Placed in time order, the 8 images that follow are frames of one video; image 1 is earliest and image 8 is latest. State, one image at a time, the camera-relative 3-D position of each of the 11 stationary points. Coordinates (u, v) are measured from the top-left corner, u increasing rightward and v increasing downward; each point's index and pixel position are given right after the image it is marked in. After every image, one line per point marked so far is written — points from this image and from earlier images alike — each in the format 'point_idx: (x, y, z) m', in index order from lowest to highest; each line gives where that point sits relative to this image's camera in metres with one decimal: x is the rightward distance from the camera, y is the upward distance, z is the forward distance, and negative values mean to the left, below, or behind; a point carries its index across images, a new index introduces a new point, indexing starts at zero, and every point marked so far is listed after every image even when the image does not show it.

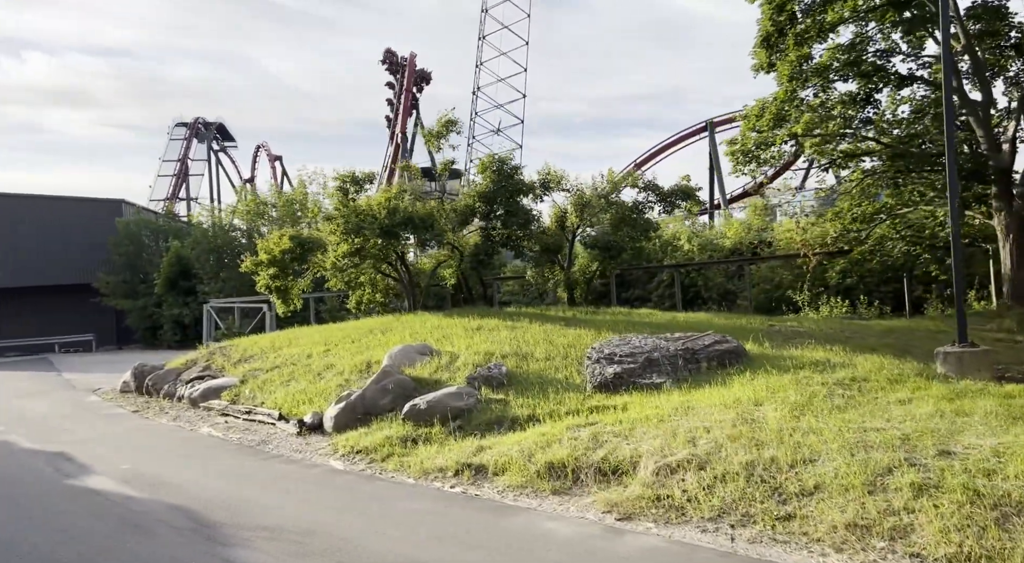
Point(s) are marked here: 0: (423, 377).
0: (-1.0, -1.0, +8.8) m
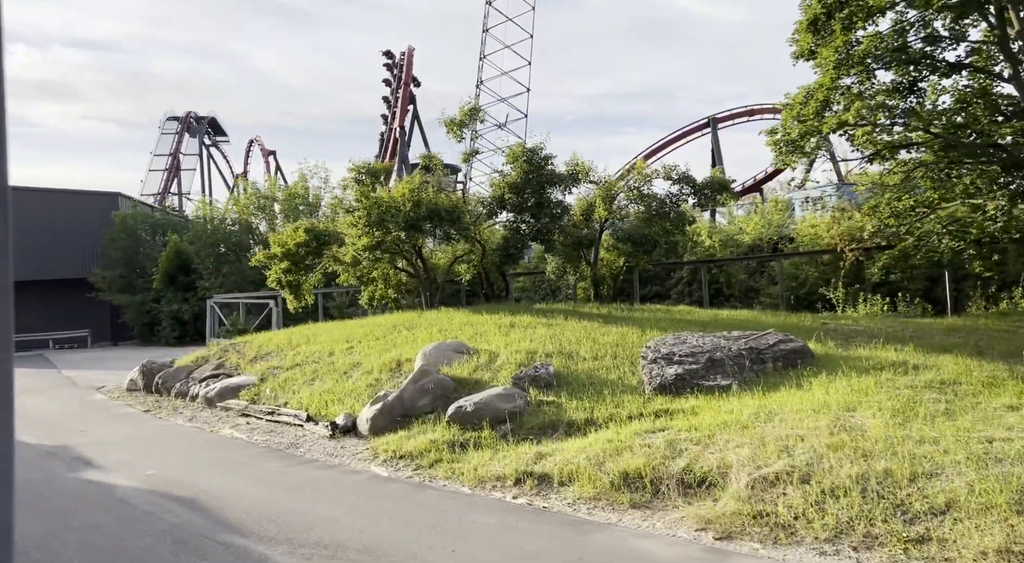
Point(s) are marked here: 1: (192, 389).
0: (-0.5, -1.0, +8.3) m
1: (-5.0, -1.7, +12.5) m
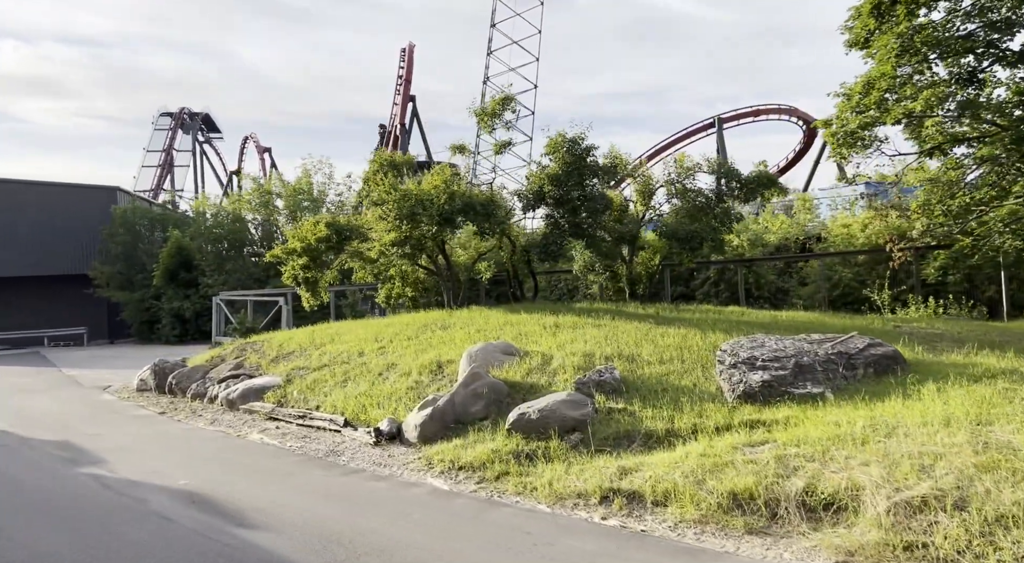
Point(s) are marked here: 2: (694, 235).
0: (0.0, -0.9, +7.7) m
1: (-4.5, -1.6, +11.9) m
2: (+2.6, +0.7, +11.5) m
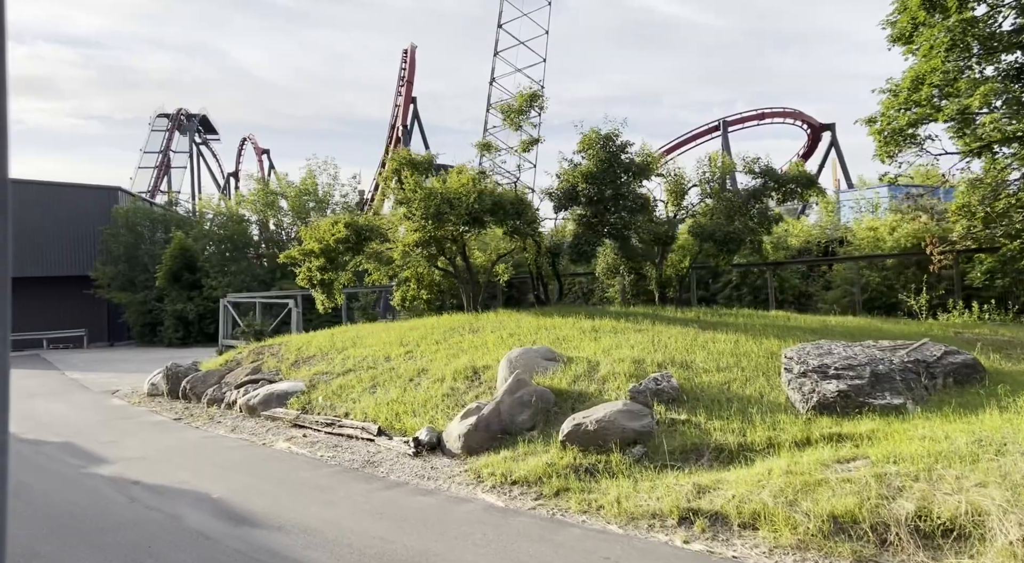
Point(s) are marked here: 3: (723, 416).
0: (+0.5, -1.0, +7.3) m
1: (-4.0, -1.6, +11.4) m
2: (+3.0, +0.6, +11.0) m
3: (+1.6, -1.0, +6.1) m
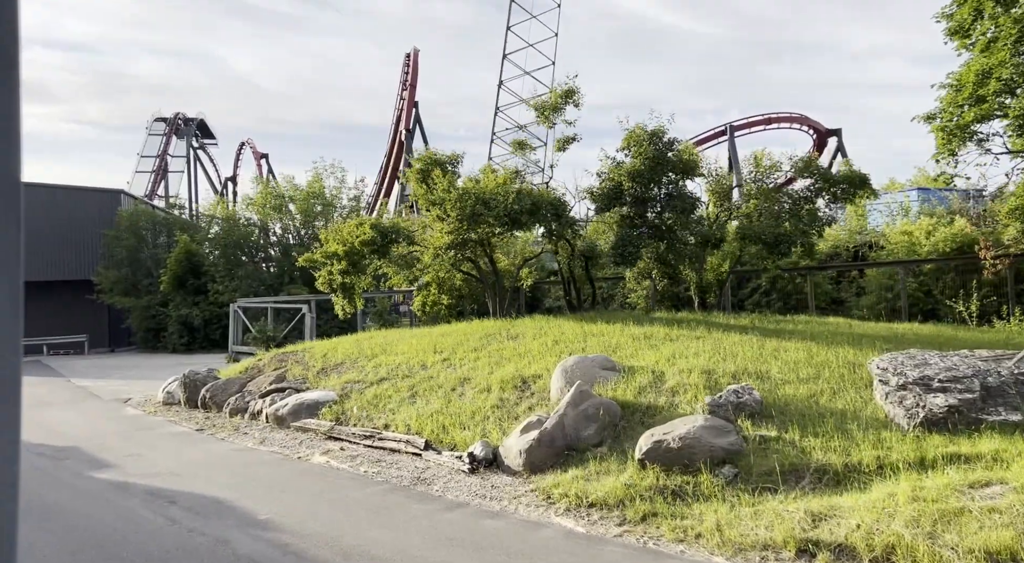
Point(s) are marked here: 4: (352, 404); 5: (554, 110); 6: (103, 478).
0: (+1.0, -1.0, +6.8) m
1: (-3.5, -1.7, +10.9) m
2: (+3.5, +0.6, +10.5) m
3: (+2.1, -1.0, +5.5) m
4: (-1.9, -1.5, +9.5) m
5: (+0.6, +2.6, +12.4) m
6: (-3.9, -1.9, +7.7) m
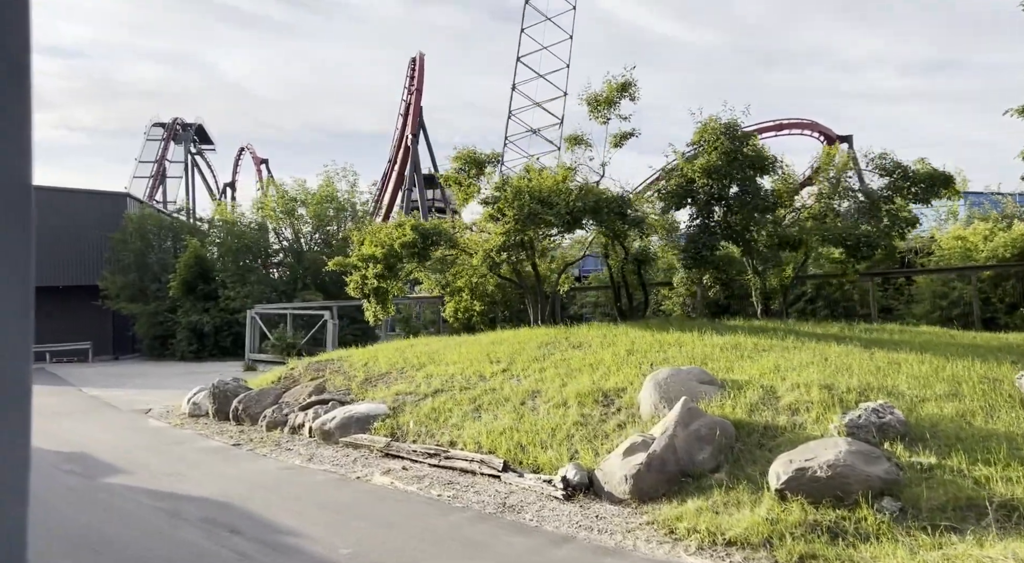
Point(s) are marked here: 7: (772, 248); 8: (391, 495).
0: (+1.7, -1.0, +6.1) m
1: (-2.8, -1.7, +10.2) m
2: (+4.3, +0.5, +9.8) m
3: (+2.9, -1.1, +4.8) m
4: (-1.2, -1.5, +8.8) m
5: (+1.4, +2.6, +11.7) m
6: (-3.2, -1.9, +7.0) m
7: (+3.2, +0.4, +10.0) m
8: (-1.0, -1.8, +6.8) m
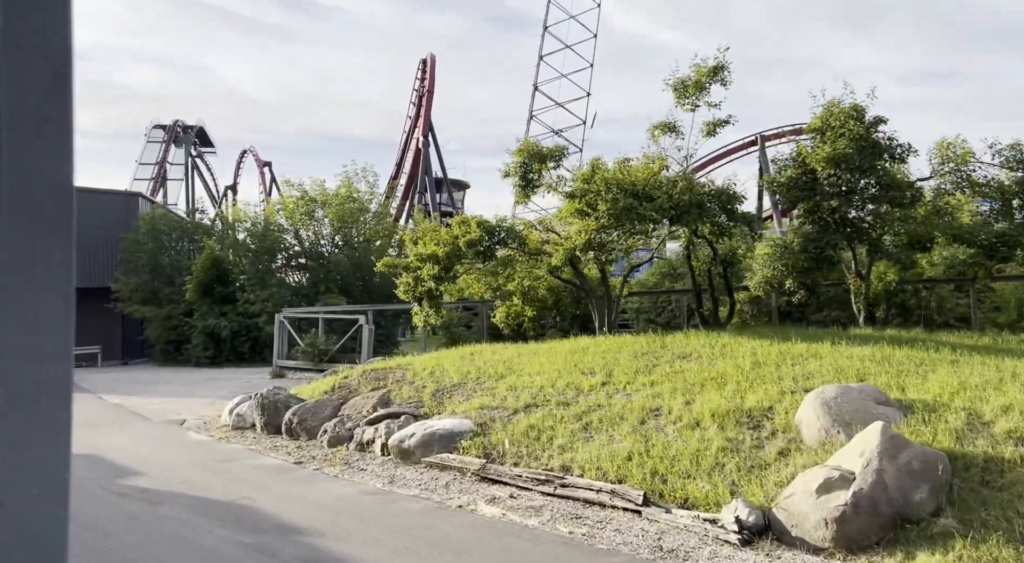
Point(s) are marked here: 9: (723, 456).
0: (+2.7, -1.0, +5.1) m
1: (-1.7, -1.7, +9.2) m
2: (+5.3, +0.4, +8.8) m
3: (+3.9, -1.1, +3.8) m
4: (-0.1, -1.5, +7.8) m
5: (+2.5, +2.5, +10.7) m
6: (-2.2, -1.9, +6.0) m
7: (+4.3, +0.3, +9.0) m
8: (0.0, -1.8, +5.8) m
9: (+1.6, -1.3, +6.0) m
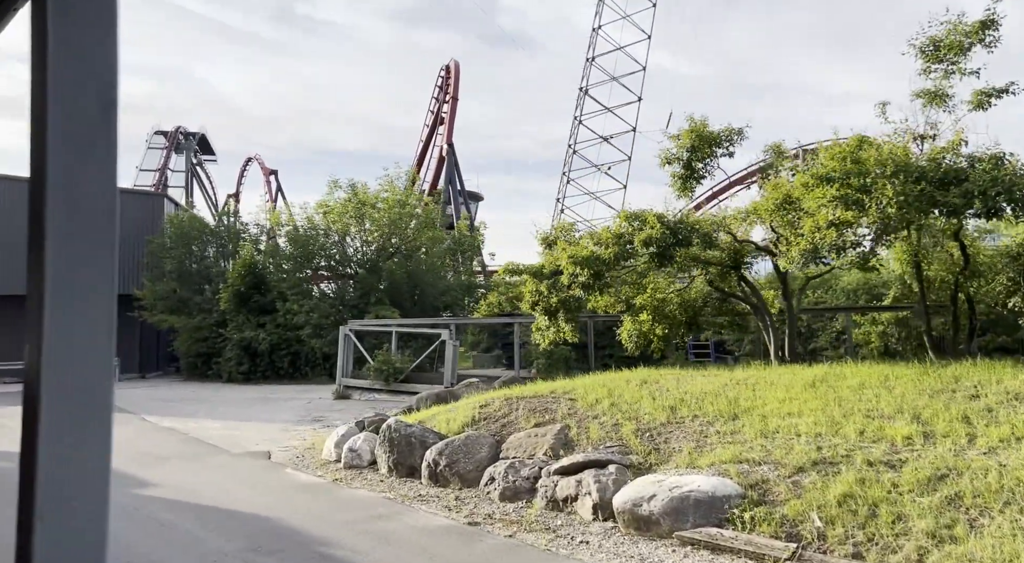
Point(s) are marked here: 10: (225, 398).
0: (+4.8, -1.1, +2.8) m
1: (+0.3, -1.7, +6.9) m
2: (+7.5, +0.3, +6.5) m
3: (+6.0, -1.2, +1.5) m
4: (+2.0, -1.5, +5.5) m
5: (+4.7, +2.4, +8.4) m
6: (-0.1, -1.9, +3.7) m
7: (+6.4, +0.2, +6.7) m
8: (+2.1, -1.8, +3.5) m
9: (+3.6, -1.3, +3.7) m
10: (-6.7, -2.7, +19.6) m
